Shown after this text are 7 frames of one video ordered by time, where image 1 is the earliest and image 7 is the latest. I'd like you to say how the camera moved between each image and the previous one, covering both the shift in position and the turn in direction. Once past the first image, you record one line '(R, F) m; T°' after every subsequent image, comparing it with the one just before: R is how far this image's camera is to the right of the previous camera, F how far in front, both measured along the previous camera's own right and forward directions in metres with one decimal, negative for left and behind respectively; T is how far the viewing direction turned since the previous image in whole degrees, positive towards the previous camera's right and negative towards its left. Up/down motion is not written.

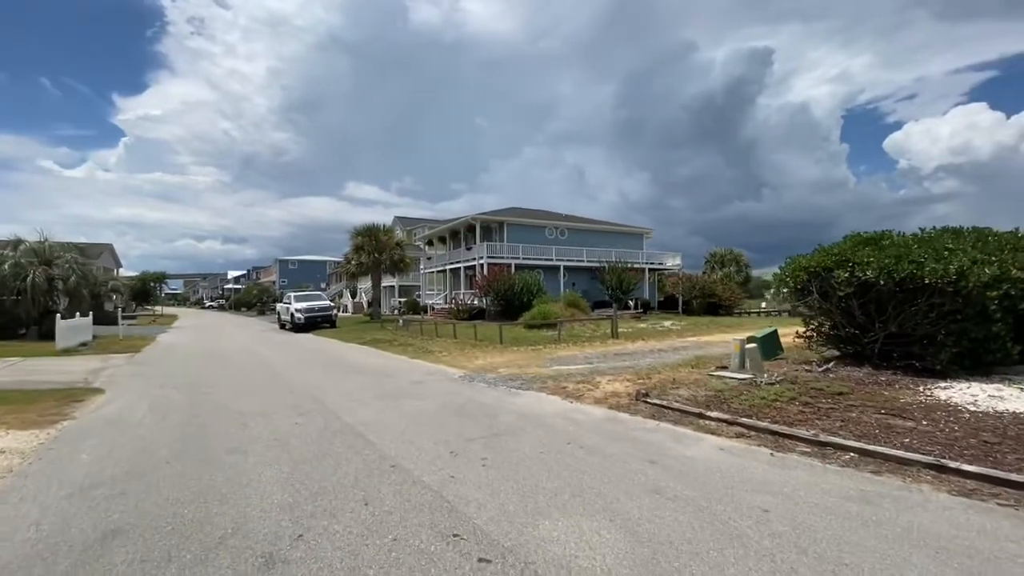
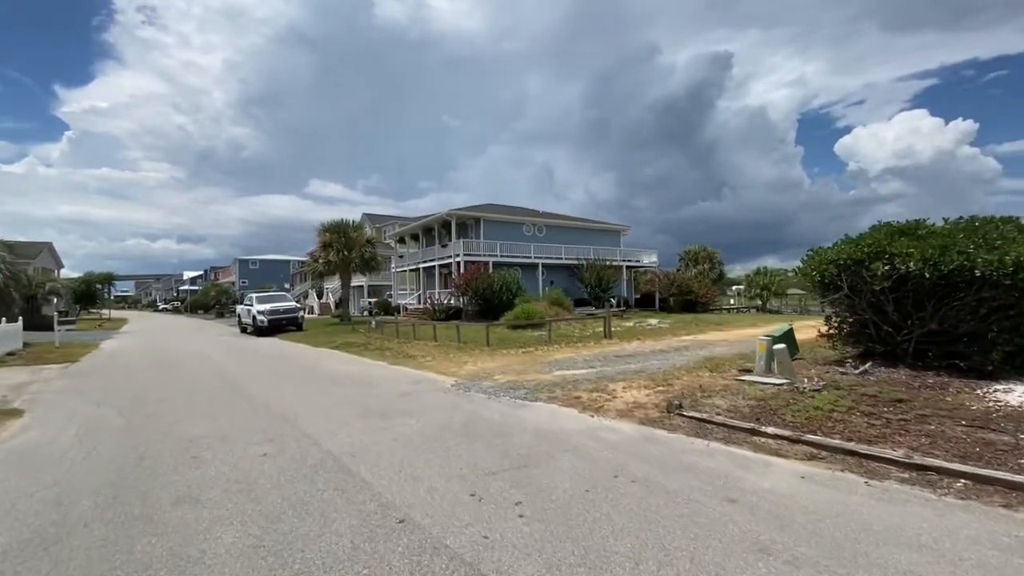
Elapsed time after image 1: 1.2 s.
(-0.5, +1.1) m; +4°
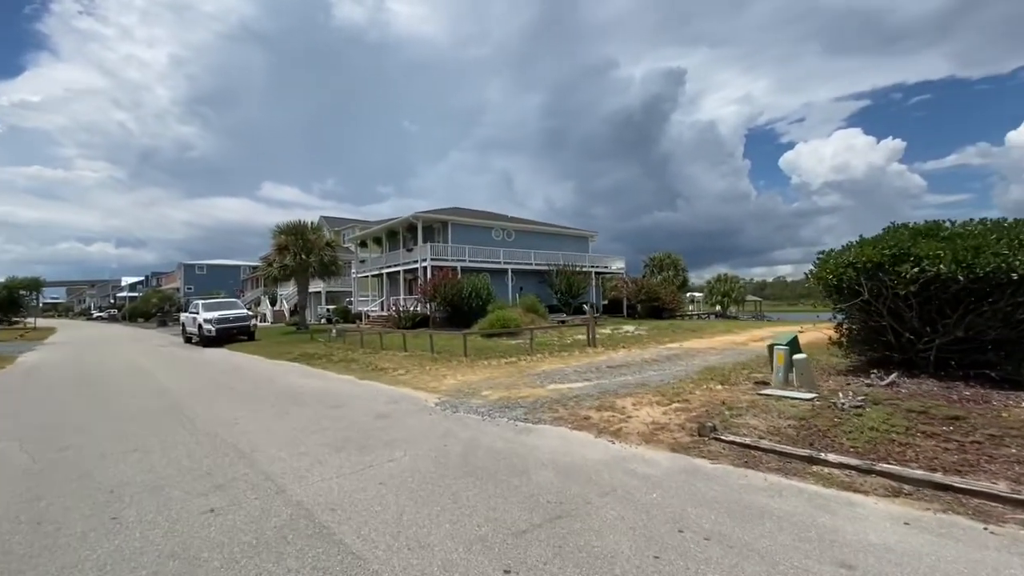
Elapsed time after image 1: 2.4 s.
(-0.5, +1.0) m; +5°
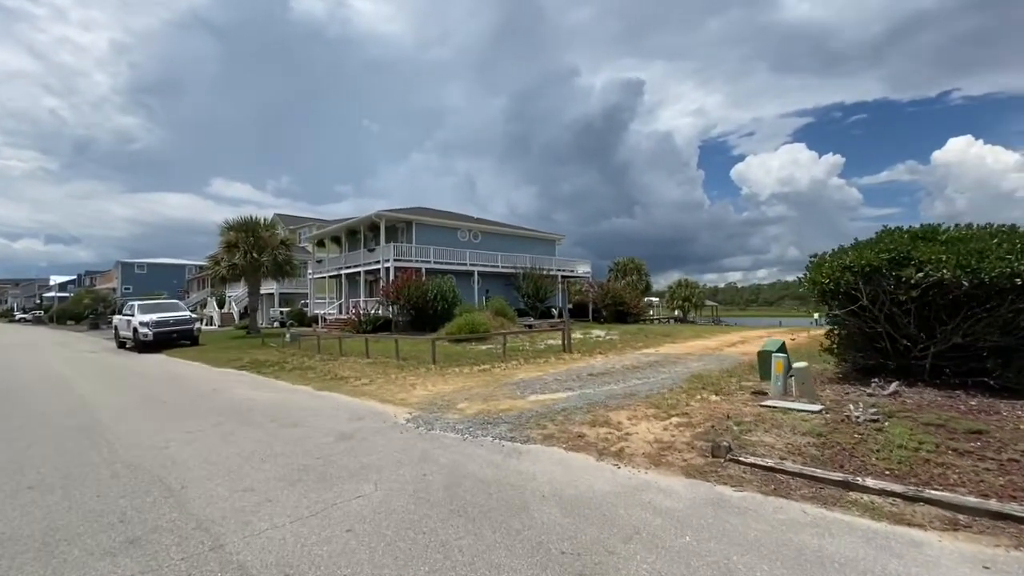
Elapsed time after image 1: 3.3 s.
(-0.3, +0.7) m; +5°
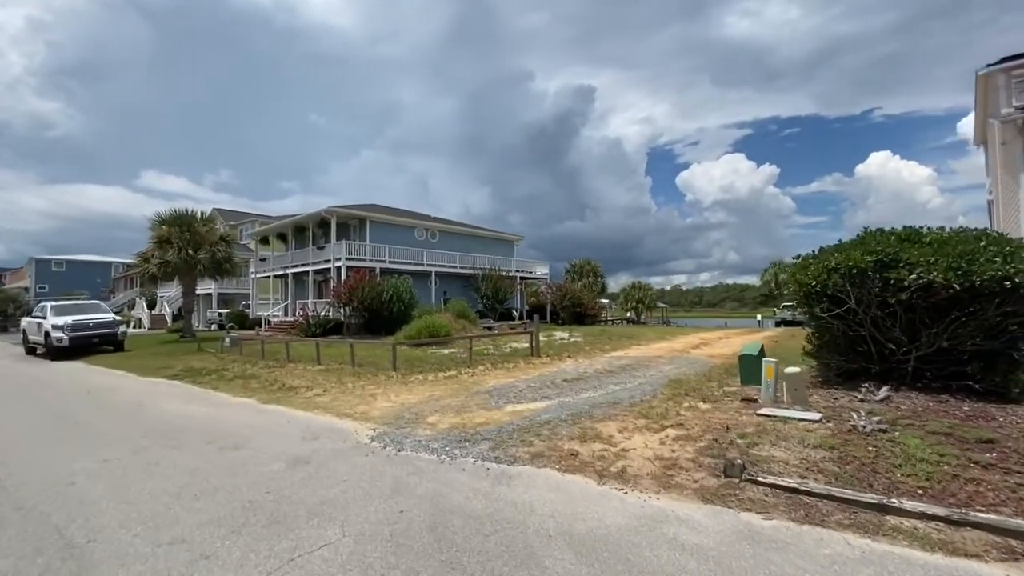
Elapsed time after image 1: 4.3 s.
(-0.3, +0.7) m; +6°
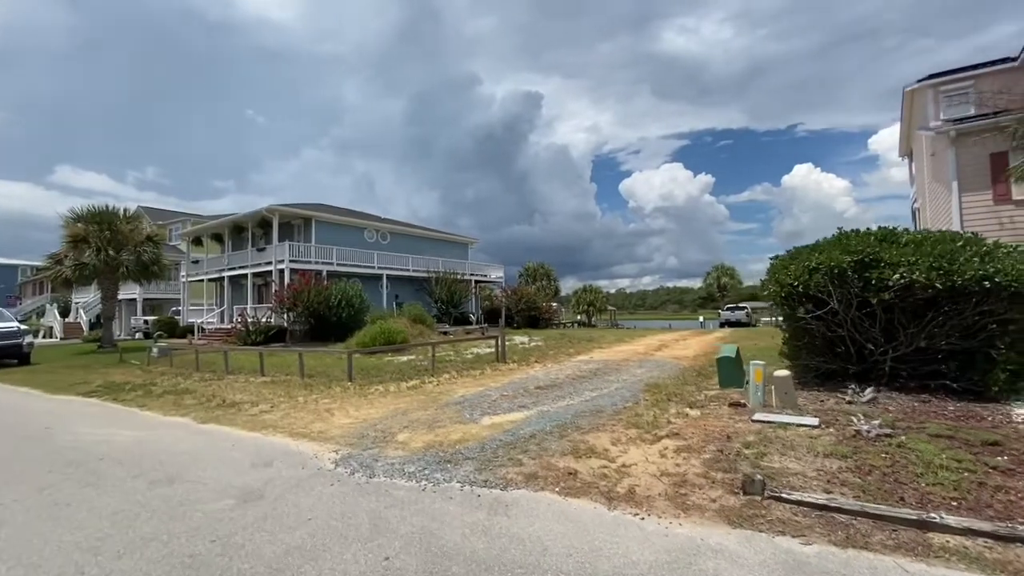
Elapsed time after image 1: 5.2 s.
(-0.4, +0.6) m; +6°
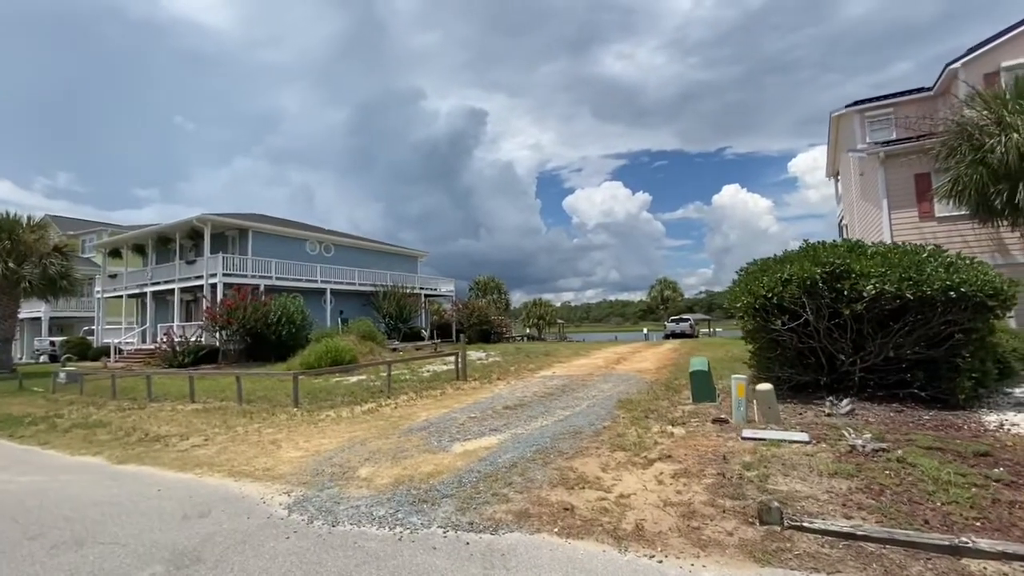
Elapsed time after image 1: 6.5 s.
(-0.3, +0.5) m; +6°
